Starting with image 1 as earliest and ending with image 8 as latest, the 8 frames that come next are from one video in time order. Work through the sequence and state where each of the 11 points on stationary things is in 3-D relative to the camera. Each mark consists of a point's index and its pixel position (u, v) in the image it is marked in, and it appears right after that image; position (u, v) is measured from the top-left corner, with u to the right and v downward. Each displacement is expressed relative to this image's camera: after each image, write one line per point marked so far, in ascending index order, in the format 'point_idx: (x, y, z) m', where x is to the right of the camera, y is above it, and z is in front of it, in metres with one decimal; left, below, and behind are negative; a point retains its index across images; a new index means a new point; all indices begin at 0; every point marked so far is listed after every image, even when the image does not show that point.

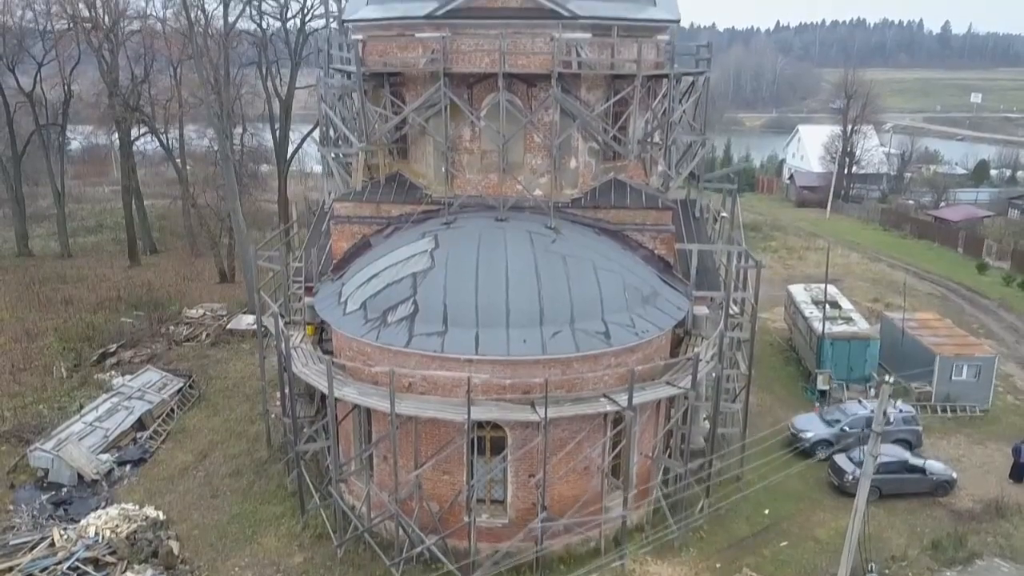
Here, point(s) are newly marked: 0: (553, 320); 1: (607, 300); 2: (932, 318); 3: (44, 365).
0: (+0.5, -0.4, +9.5) m
1: (+1.2, -0.1, +9.8) m
2: (+8.5, -0.6, +16.3) m
3: (-9.3, -1.6, +16.0) m
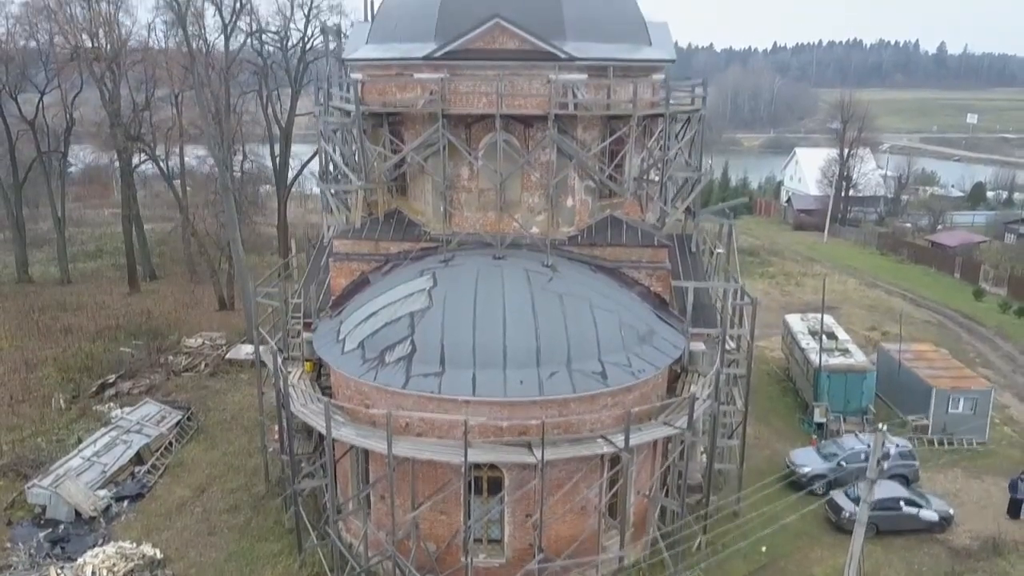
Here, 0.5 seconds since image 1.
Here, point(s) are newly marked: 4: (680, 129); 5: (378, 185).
0: (+0.5, -0.9, +9.5) m
1: (+1.1, -0.6, +9.9) m
2: (+8.5, -1.3, +16.4) m
3: (-9.4, -2.2, +16.0) m
4: (+2.8, +2.6, +13.3) m
5: (-2.0, +1.5, +12.0) m
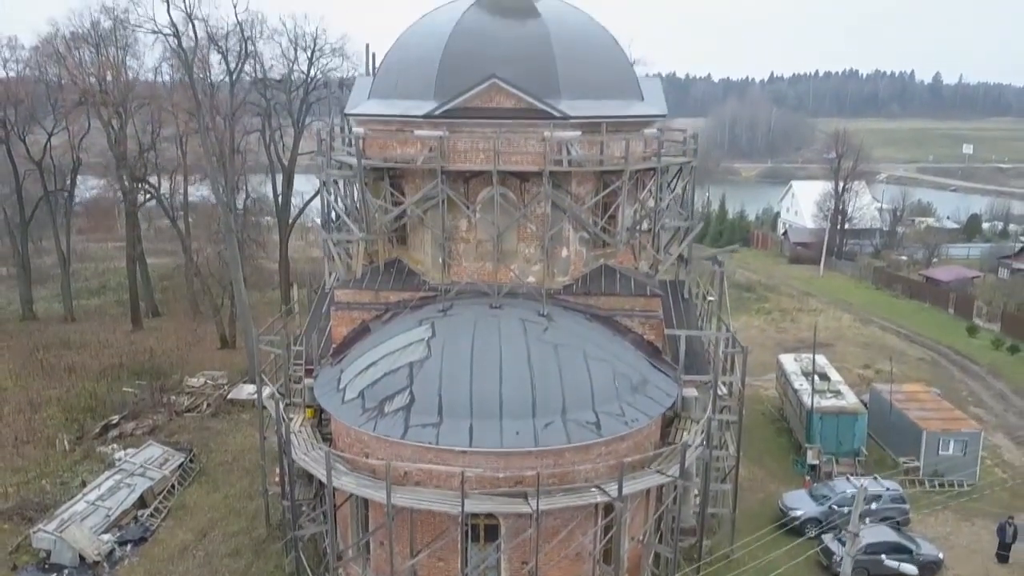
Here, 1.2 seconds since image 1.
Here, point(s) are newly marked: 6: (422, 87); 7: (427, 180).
0: (+0.4, -1.5, +9.8) m
1: (+1.1, -1.3, +10.2) m
2: (+8.5, -2.1, +16.7) m
3: (-9.4, -3.1, +16.3) m
4: (+2.7, +1.8, +13.7) m
5: (-2.0, +0.8, +12.3) m
6: (-1.3, +2.9, +11.8) m
7: (-1.3, +1.6, +11.9) m
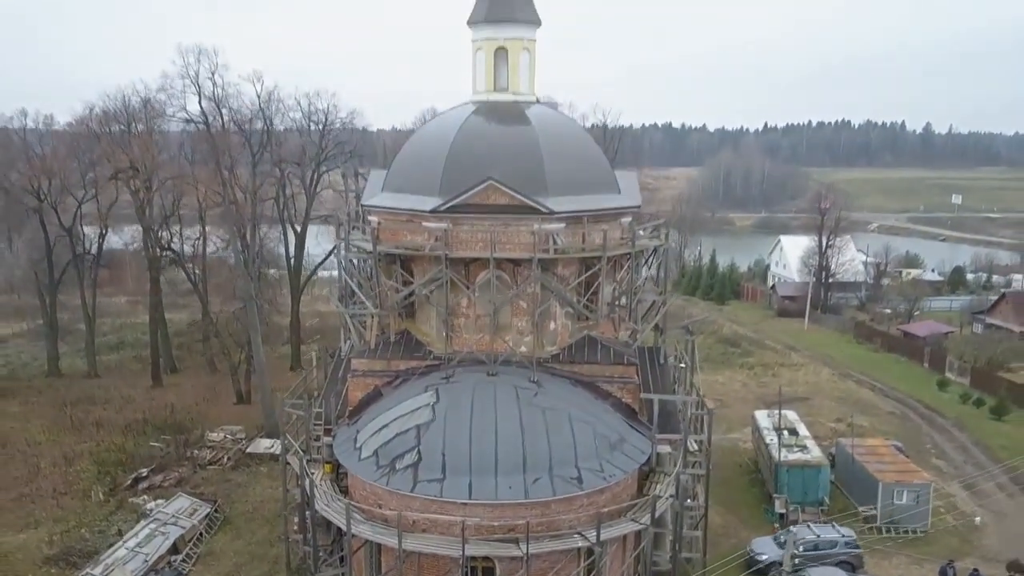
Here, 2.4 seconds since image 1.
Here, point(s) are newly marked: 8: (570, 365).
0: (+0.3, -2.6, +11.4) m
1: (+1.0, -2.4, +11.8) m
2: (+8.4, -3.5, +18.2) m
3: (-9.5, -4.5, +17.8) m
4: (+2.6, +0.5, +15.5) m
5: (-2.1, -0.4, +14.1) m
6: (-1.4, +1.7, +13.6) m
7: (-1.4, +0.4, +13.7) m
8: (+1.0, -1.3, +13.5) m
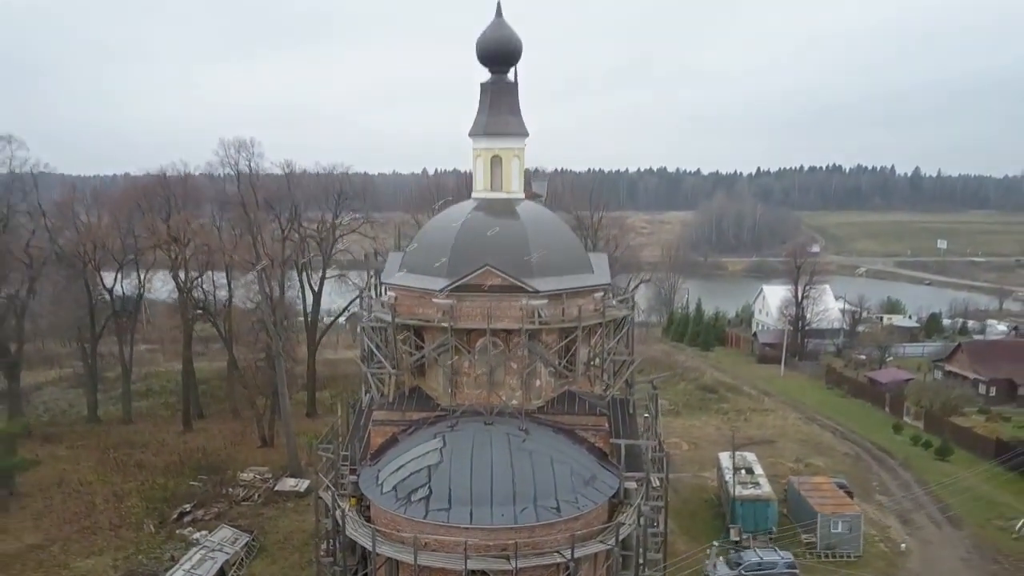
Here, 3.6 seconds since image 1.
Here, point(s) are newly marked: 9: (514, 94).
0: (+0.2, -3.8, +14.3) m
1: (+0.9, -3.6, +14.7) m
2: (+8.2, -5.1, +21.1) m
3: (-9.6, -6.0, +20.6) m
4: (+2.5, -0.9, +18.6) m
5: (-2.3, -1.8, +17.1) m
6: (-1.6, +0.4, +16.7) m
7: (-1.5, -0.9, +16.7) m
8: (+0.8, -2.6, +16.4) m
9: (0.0, +4.4, +18.6) m
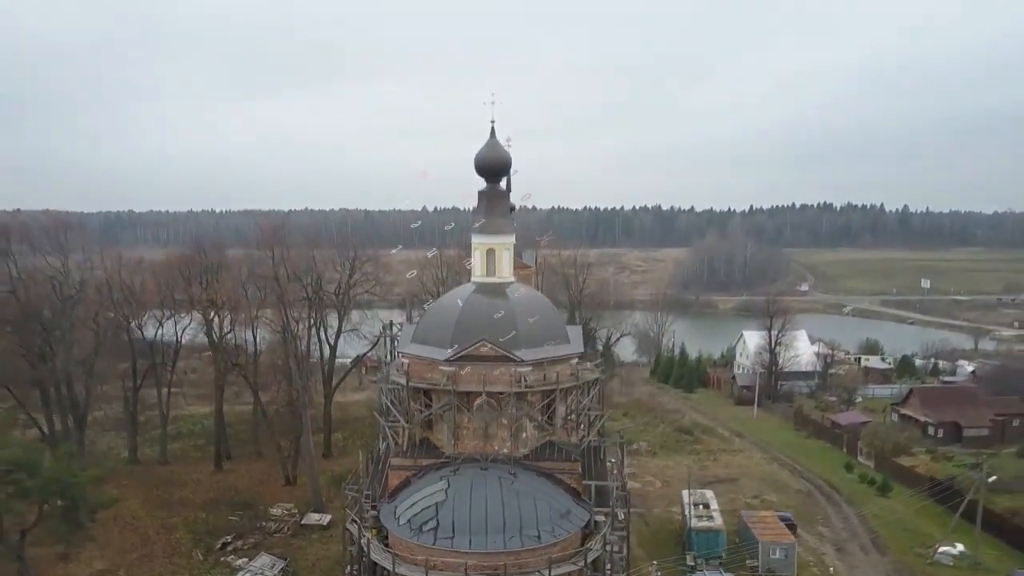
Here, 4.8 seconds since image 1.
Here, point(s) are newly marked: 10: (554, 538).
0: (0.0, -5.5, +18.2) m
1: (+0.6, -5.3, +18.6) m
2: (+8.0, -7.0, +24.8) m
3: (-9.9, -8.0, +24.3) m
4: (+2.3, -2.7, +22.5) m
5: (-2.5, -3.6, +20.9) m
6: (-1.8, -1.4, +20.7) m
7: (-1.7, -2.7, +20.7) m
8: (+0.6, -4.4, +20.3) m
9: (-0.2, +2.5, +22.7) m
10: (+0.9, -5.7, +18.3) m
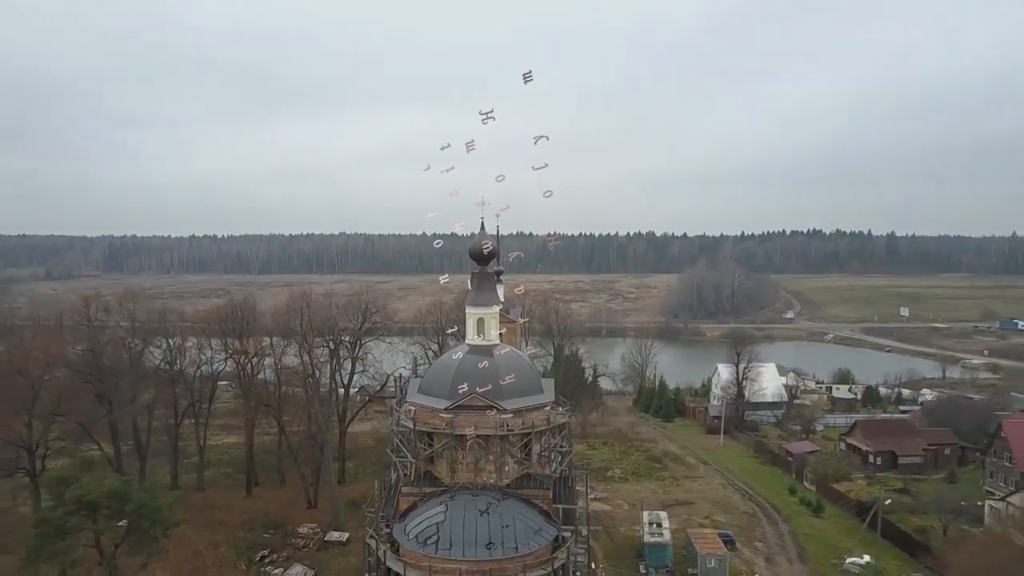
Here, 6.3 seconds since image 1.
0: (-0.5, -7.5, +23.5) m
1: (+0.2, -7.3, +23.9) m
2: (+7.5, -9.2, +30.2) m
3: (-10.3, -10.2, +29.6) m
4: (+1.8, -4.9, +28.0) m
5: (-3.0, -5.7, +26.4) m
6: (-2.3, -3.5, +26.2) m
7: (-2.2, -4.8, +26.1) m
8: (+0.1, -6.5, +25.7) m
9: (-0.7, +0.4, +28.3) m
10: (+0.5, -7.7, +23.6) m
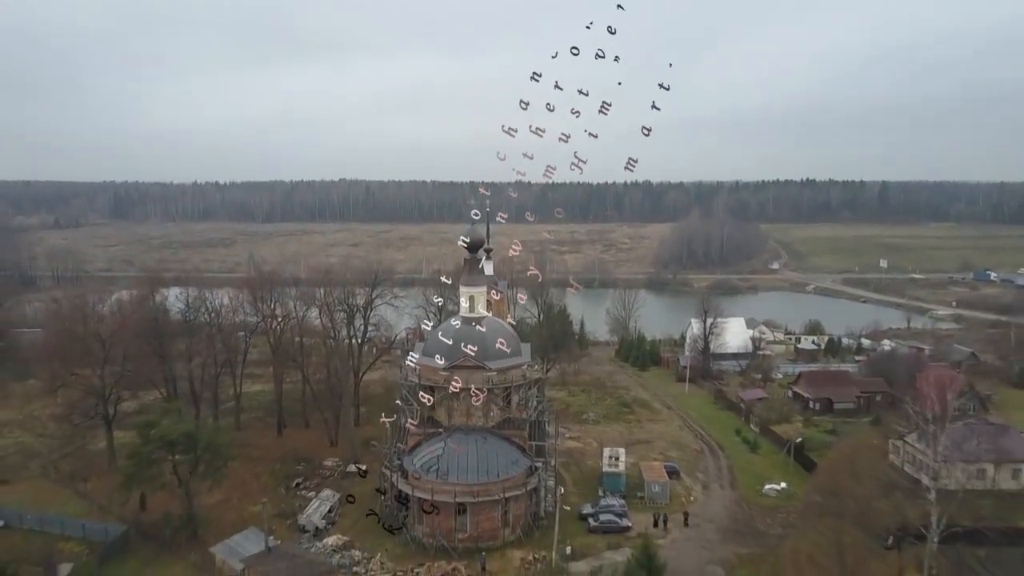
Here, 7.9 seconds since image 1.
0: (-1.2, -7.0, +30.7) m
1: (-0.5, -6.8, +31.1) m
2: (+6.9, -8.2, +37.4) m
3: (-11.0, -9.3, +36.9) m
4: (+1.1, -4.1, +34.9) m
5: (-3.7, -5.0, +33.4) m
6: (-2.9, -2.8, +33.0) m
7: (-2.9, -4.1, +33.1) m
8: (-0.5, -5.8, +32.8) m
9: (-1.4, +1.2, +34.9) m
10: (-0.2, -7.2, +30.8) m
